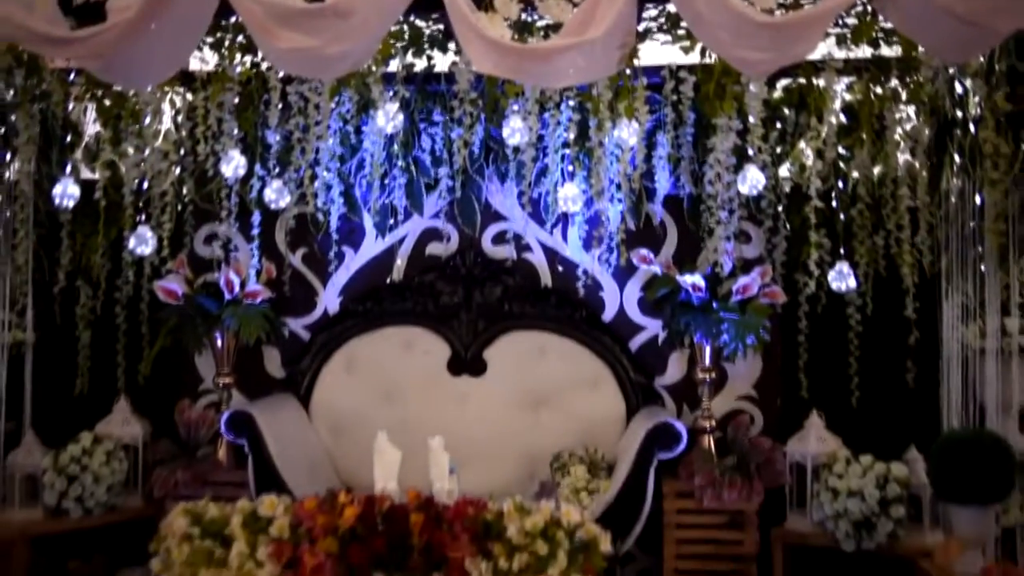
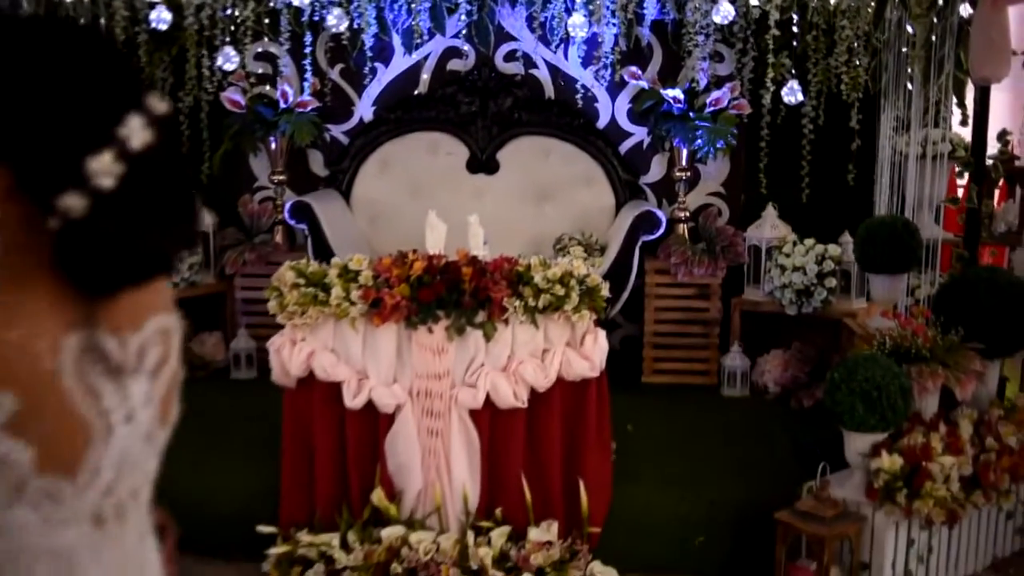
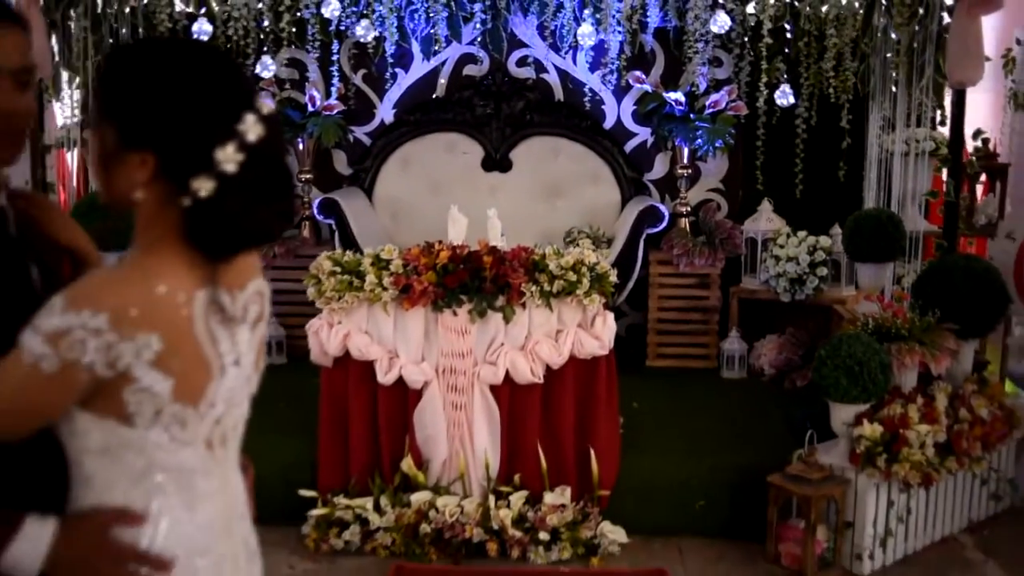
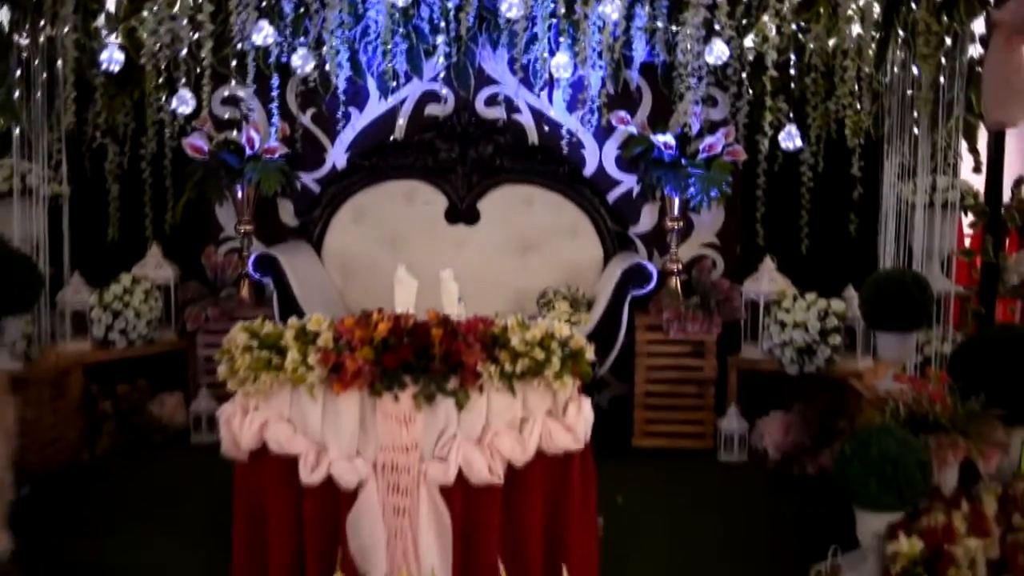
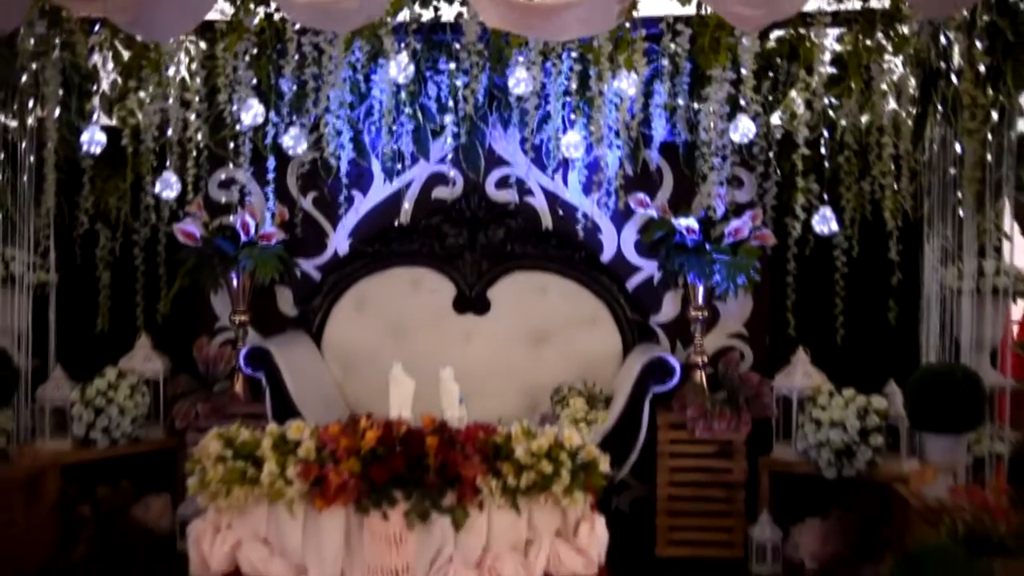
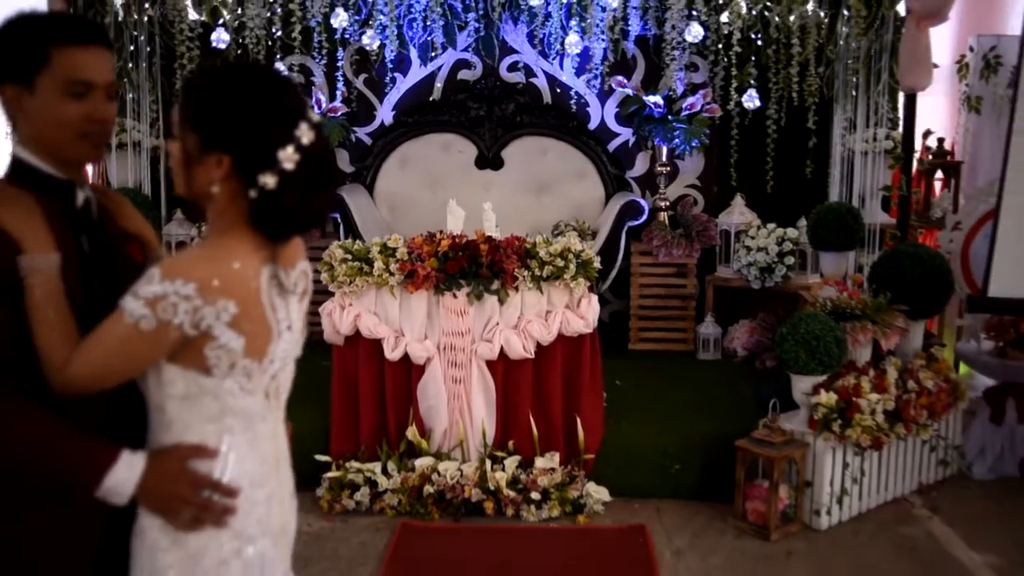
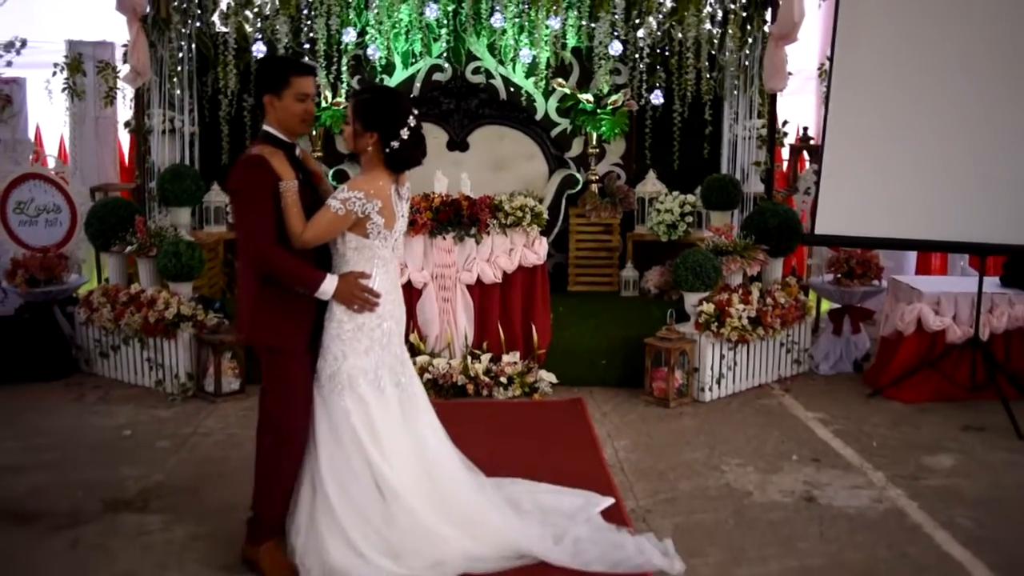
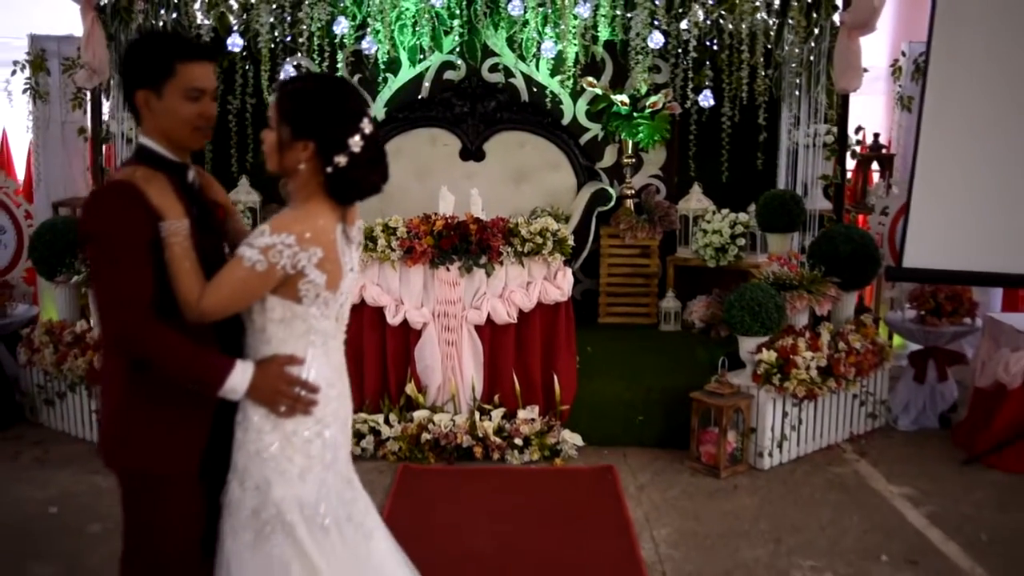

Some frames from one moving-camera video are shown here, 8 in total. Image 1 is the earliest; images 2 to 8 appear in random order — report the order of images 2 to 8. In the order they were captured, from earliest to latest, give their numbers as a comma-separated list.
5, 4, 2, 3, 6, 8, 7
